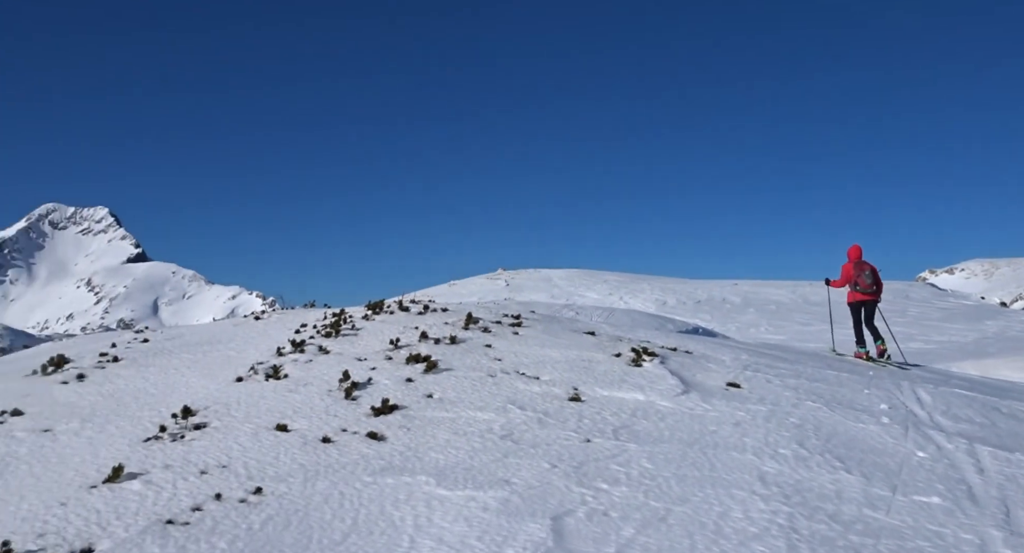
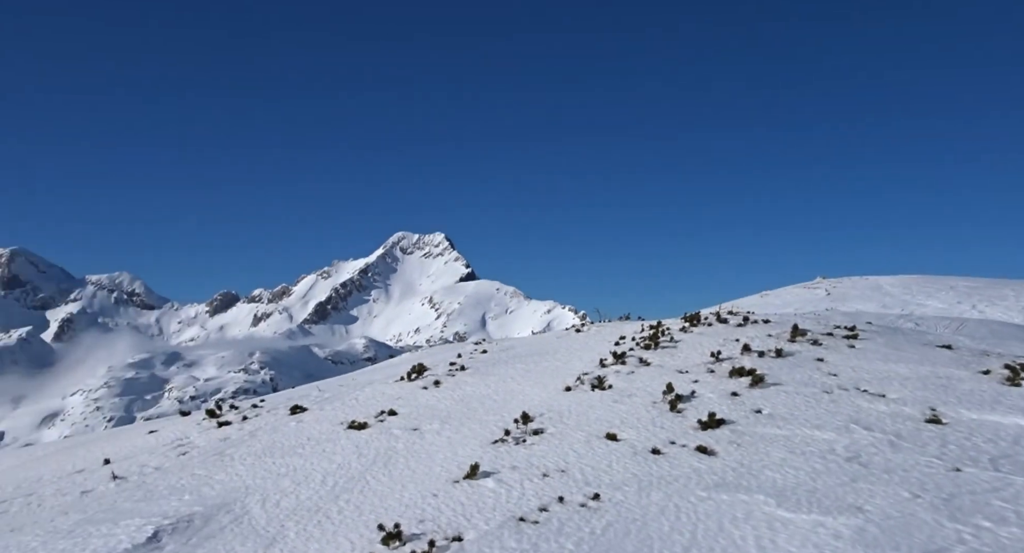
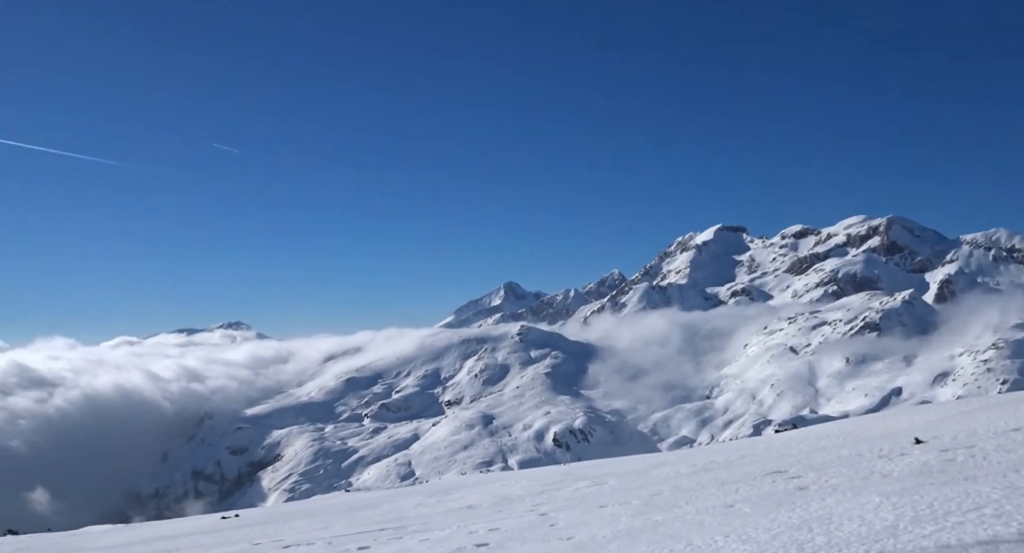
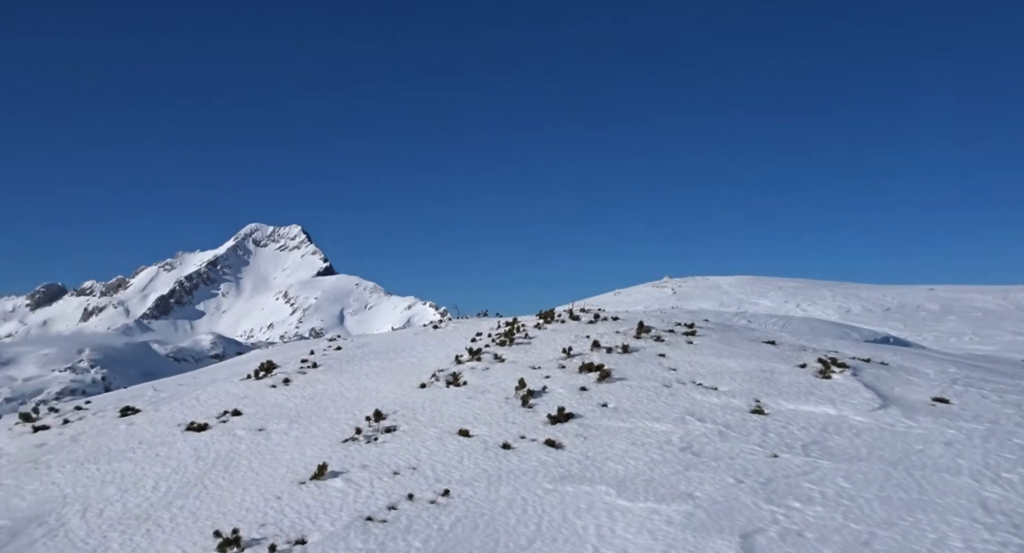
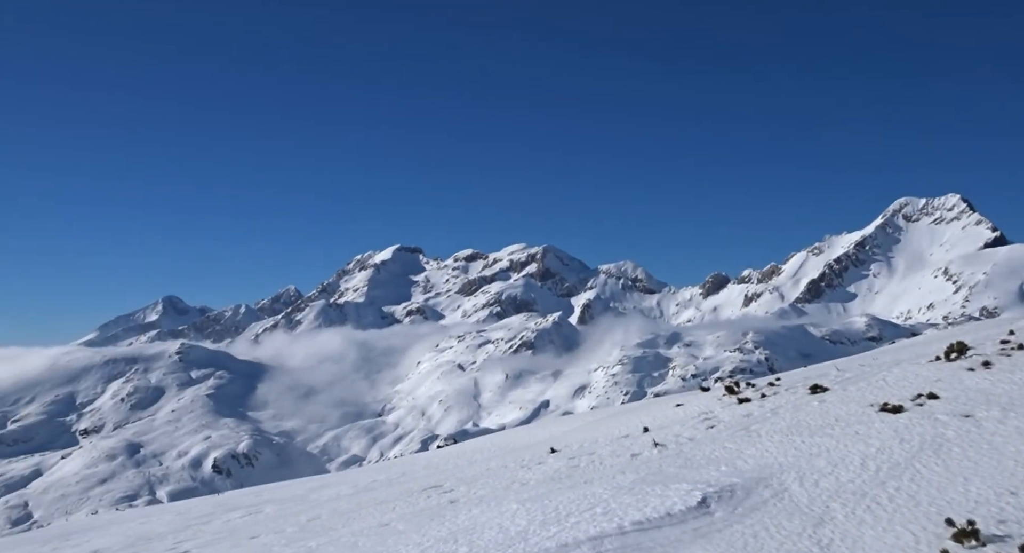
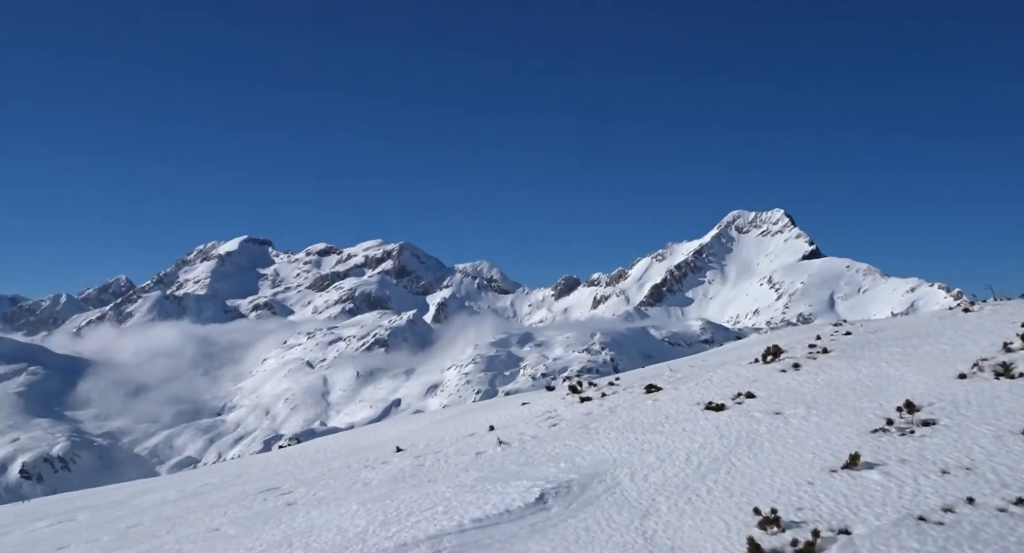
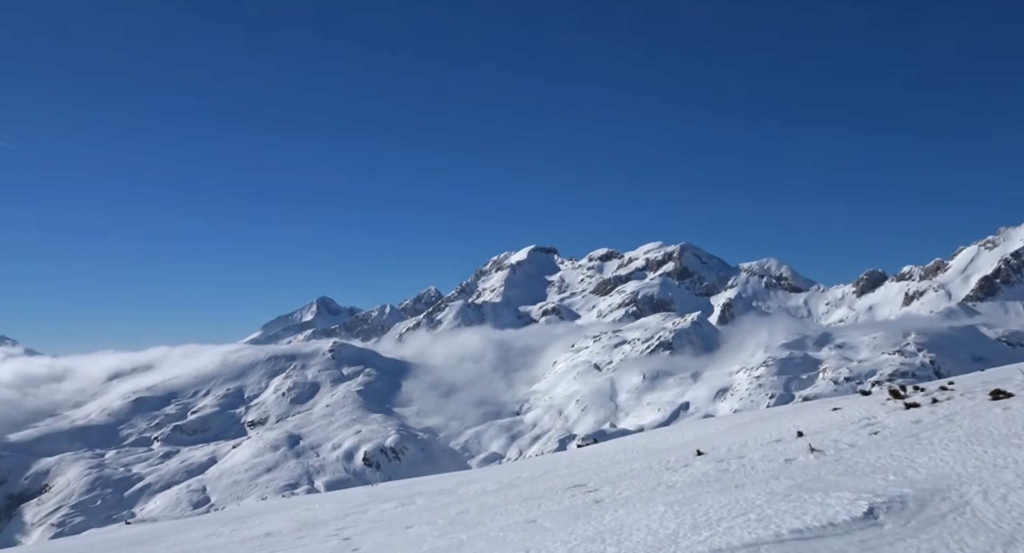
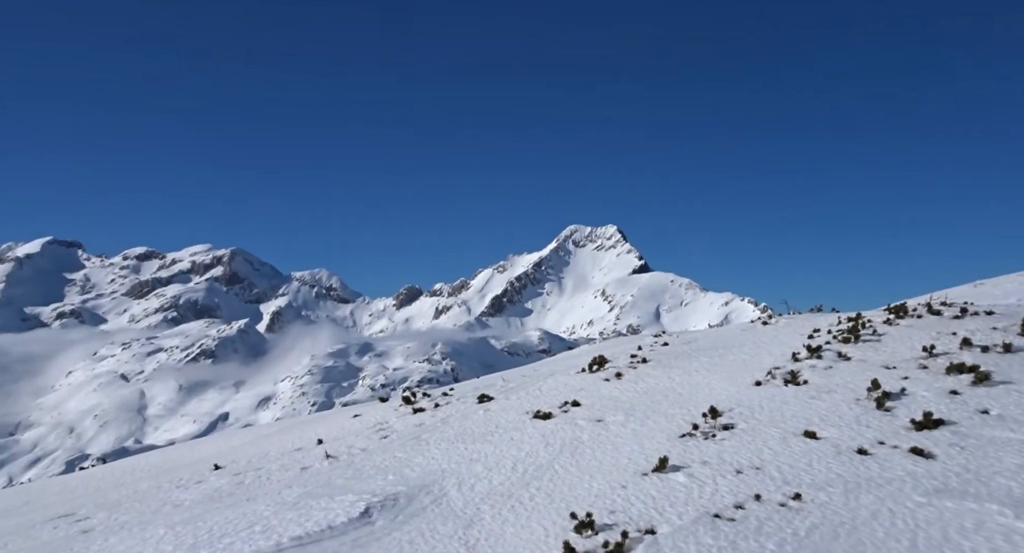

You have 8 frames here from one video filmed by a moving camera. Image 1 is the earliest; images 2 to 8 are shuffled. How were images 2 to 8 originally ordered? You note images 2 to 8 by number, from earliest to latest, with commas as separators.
4, 2, 8, 6, 5, 7, 3
